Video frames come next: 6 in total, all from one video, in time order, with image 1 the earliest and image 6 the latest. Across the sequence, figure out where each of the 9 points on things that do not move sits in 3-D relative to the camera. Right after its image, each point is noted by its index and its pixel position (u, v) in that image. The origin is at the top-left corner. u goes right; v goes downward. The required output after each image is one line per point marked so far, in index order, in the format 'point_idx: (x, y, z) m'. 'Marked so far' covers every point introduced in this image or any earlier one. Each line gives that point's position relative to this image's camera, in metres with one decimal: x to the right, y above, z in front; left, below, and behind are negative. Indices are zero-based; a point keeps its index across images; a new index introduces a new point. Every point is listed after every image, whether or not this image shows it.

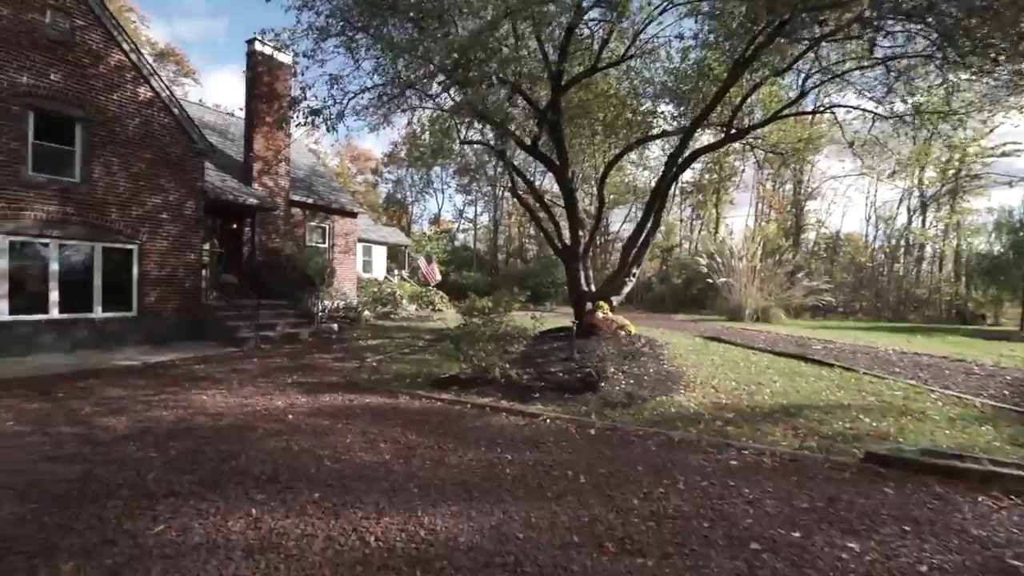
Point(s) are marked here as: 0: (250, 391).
0: (-3.6, -1.4, +7.0) m
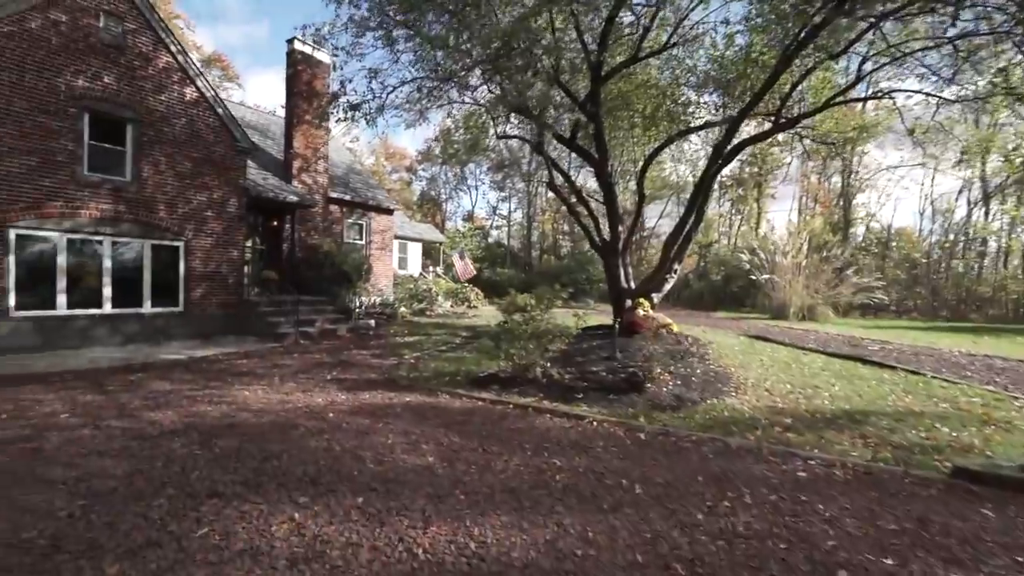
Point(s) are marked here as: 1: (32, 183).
0: (-3.0, -1.4, +7.0) m
1: (-9.1, +2.0, +9.6) m
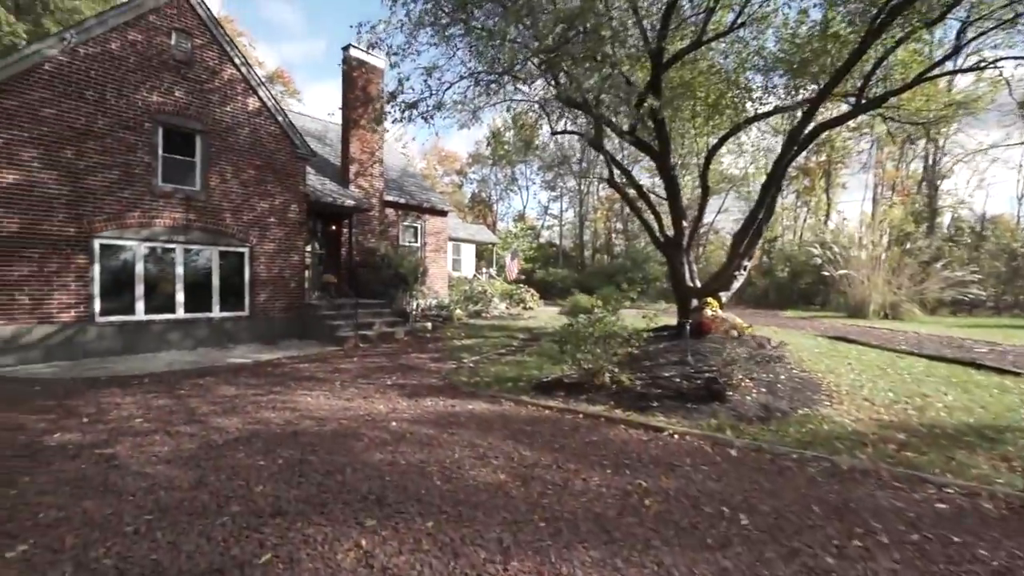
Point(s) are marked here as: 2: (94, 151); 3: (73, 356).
0: (-2.2, -1.4, +6.9) m
1: (-8.0, +1.8, +10.1) m
2: (-8.2, +2.7, +9.9) m
3: (-8.3, -1.3, +9.7) m
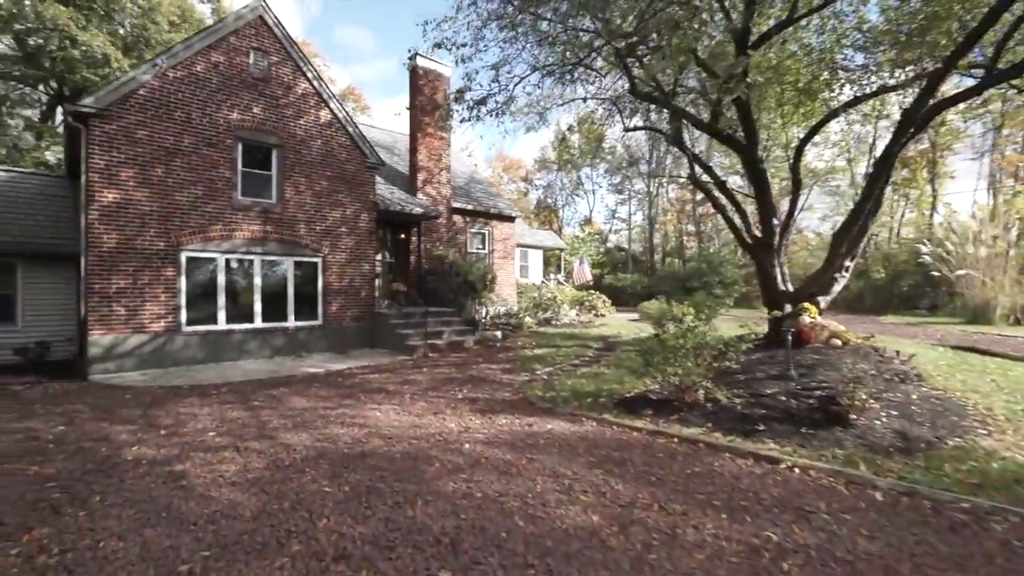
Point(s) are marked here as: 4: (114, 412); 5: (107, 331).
0: (-1.1, -1.5, +6.5) m
1: (-6.5, +1.6, +10.5) m
2: (-6.8, +2.4, +10.4) m
3: (-6.9, -1.5, +10.1) m
4: (-5.1, -1.6, +6.5) m
5: (-7.6, -0.8, +9.5) m
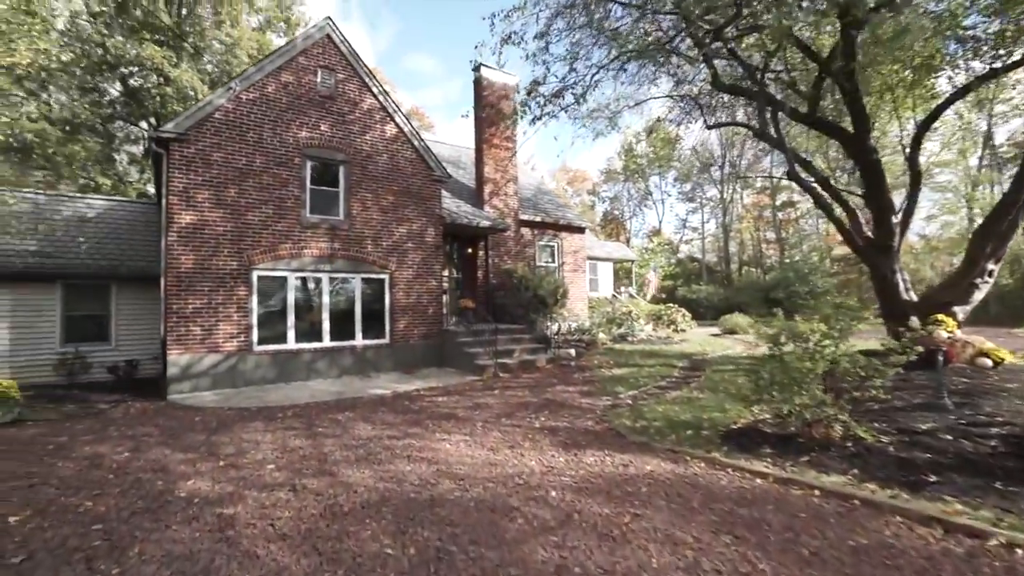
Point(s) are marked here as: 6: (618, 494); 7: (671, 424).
0: (-0.2, -1.7, +5.8) m
1: (-5.1, +1.2, +10.5) m
2: (-5.3, +2.0, +10.4) m
3: (-5.5, -1.9, +10.0) m
4: (-4.1, -1.8, +6.2) m
5: (-6.2, -1.2, +9.6) m
6: (+0.8, -1.6, +4.0) m
7: (+1.9, -1.7, +6.2) m
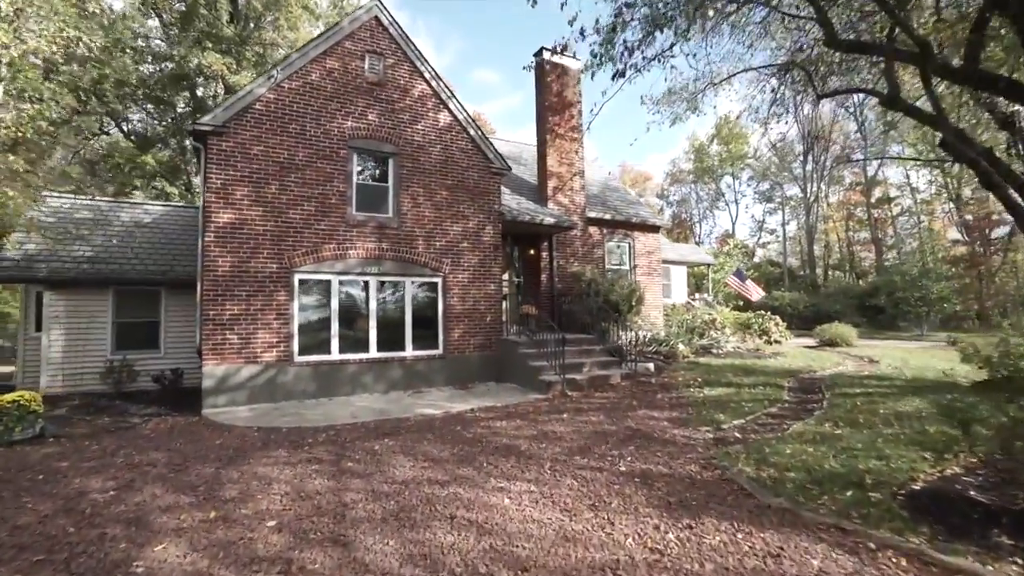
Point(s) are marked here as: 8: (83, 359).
0: (+0.5, -1.7, +4.3) m
1: (-3.8, +1.1, +9.6) m
2: (-4.1, +2.0, +9.5) m
3: (-4.3, -2.0, +9.1) m
4: (-3.3, -1.8, +5.2) m
5: (-5.0, -1.3, +8.8) m
6: (+1.3, -1.6, +2.4) m
7: (+2.7, -1.7, +4.5) m
8: (-9.2, -1.5, +10.9) m
